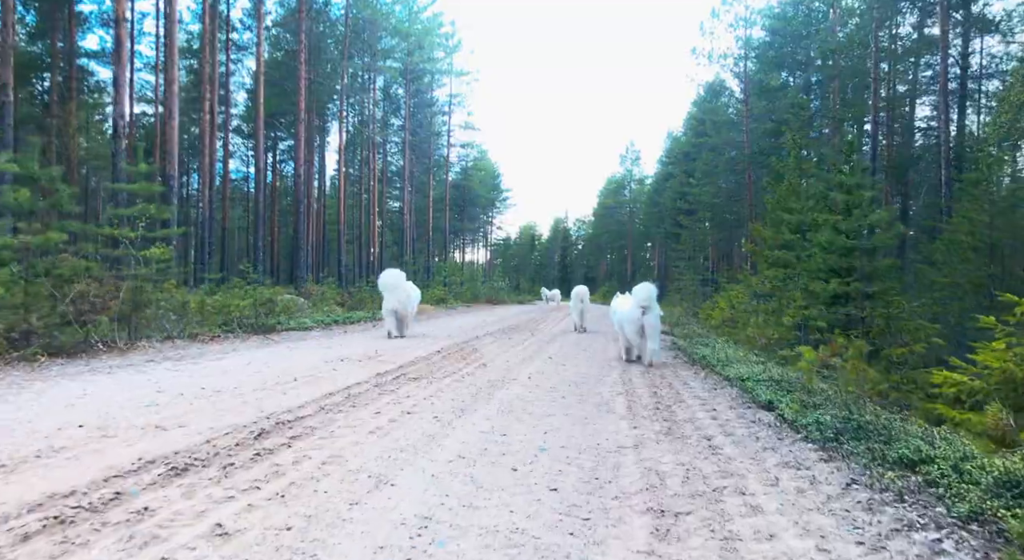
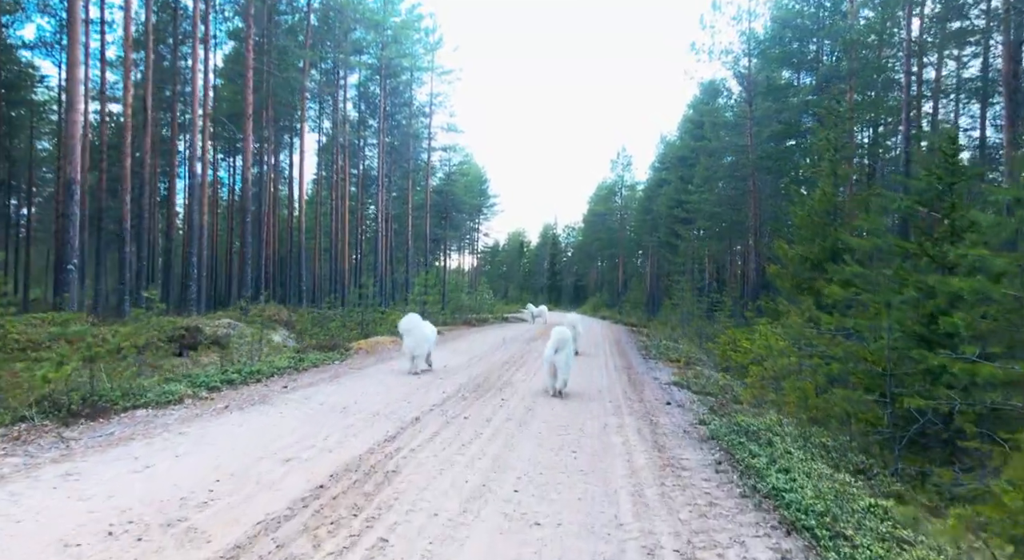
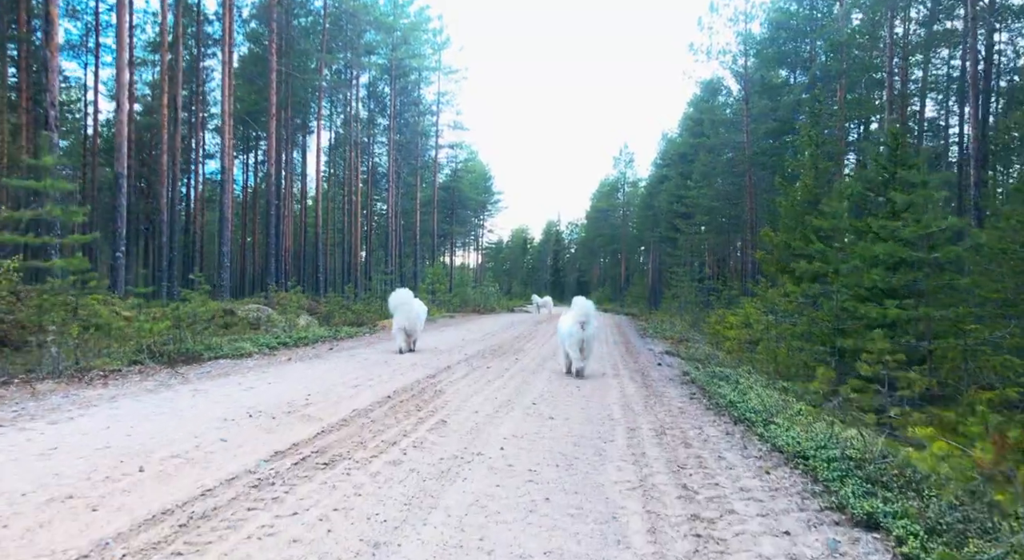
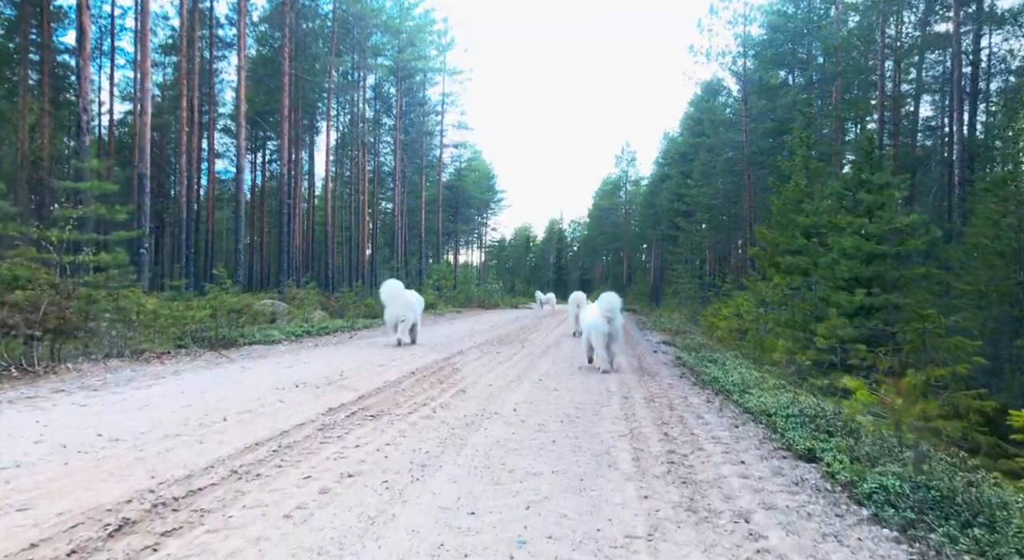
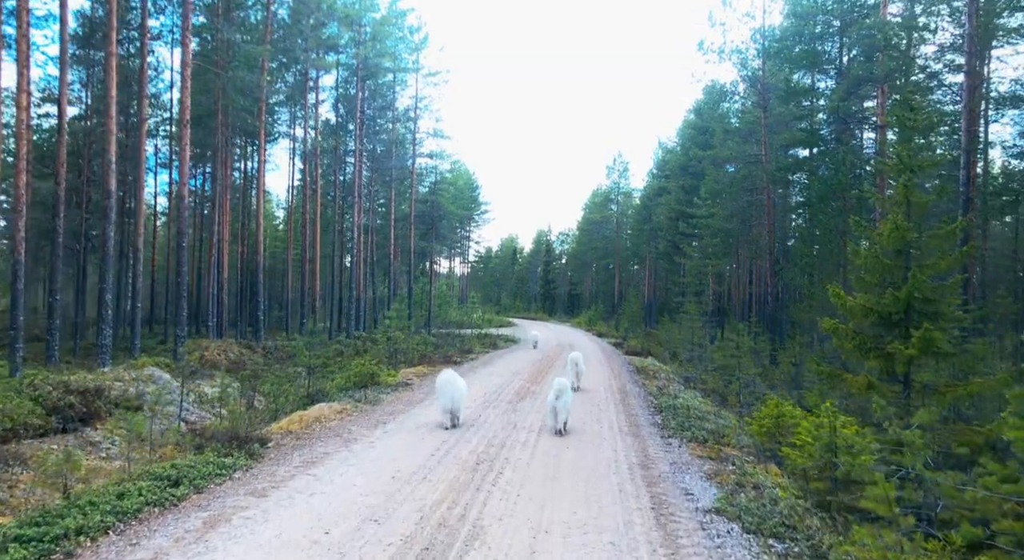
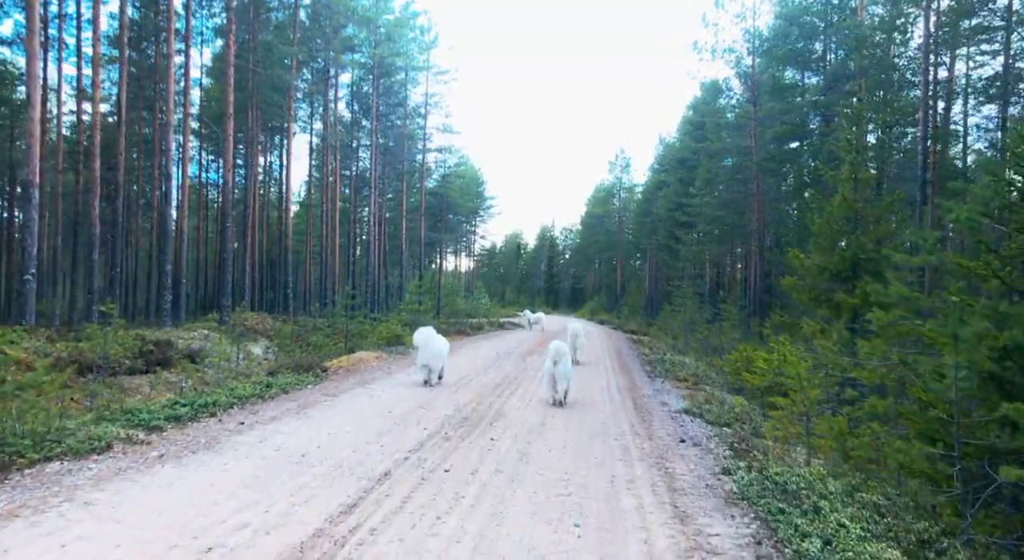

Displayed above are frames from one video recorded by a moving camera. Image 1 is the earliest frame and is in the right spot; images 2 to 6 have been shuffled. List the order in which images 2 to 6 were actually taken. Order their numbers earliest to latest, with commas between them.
4, 3, 2, 6, 5
